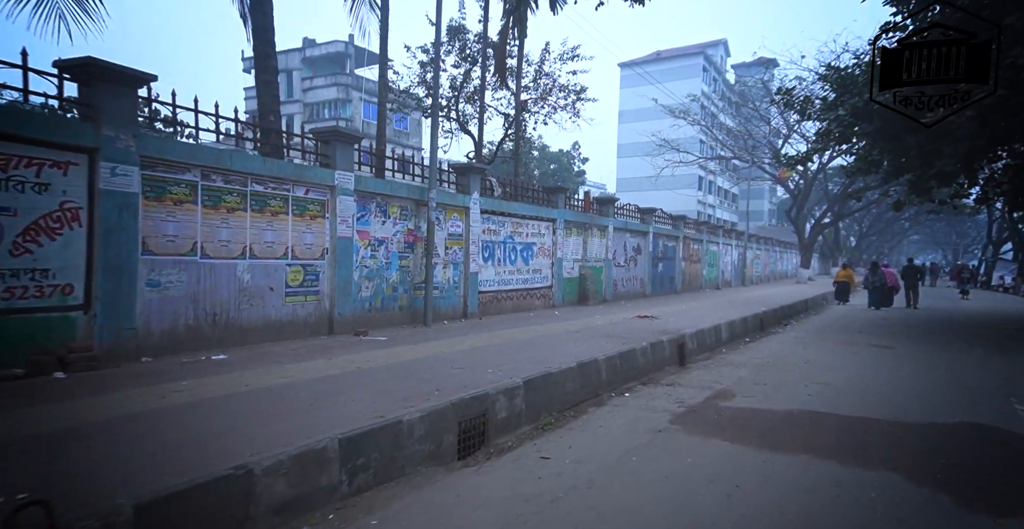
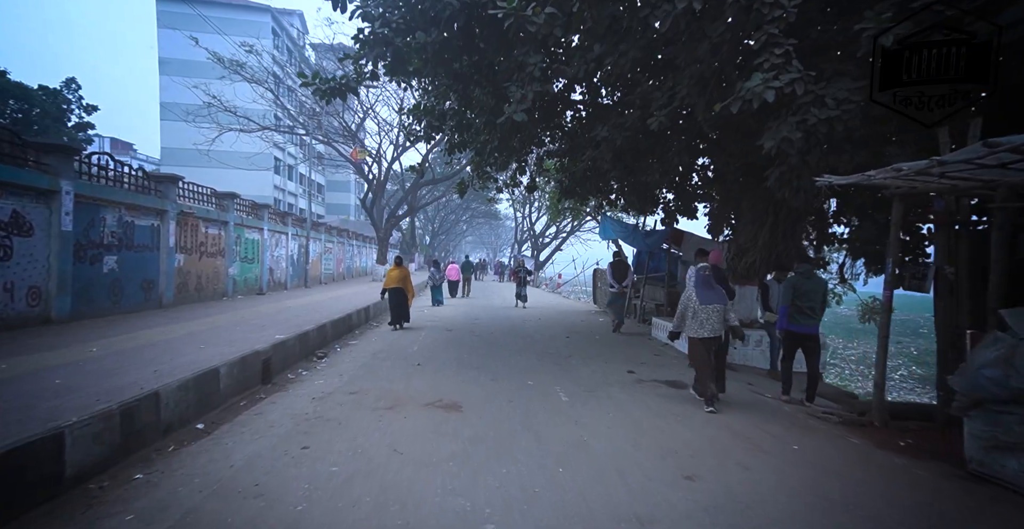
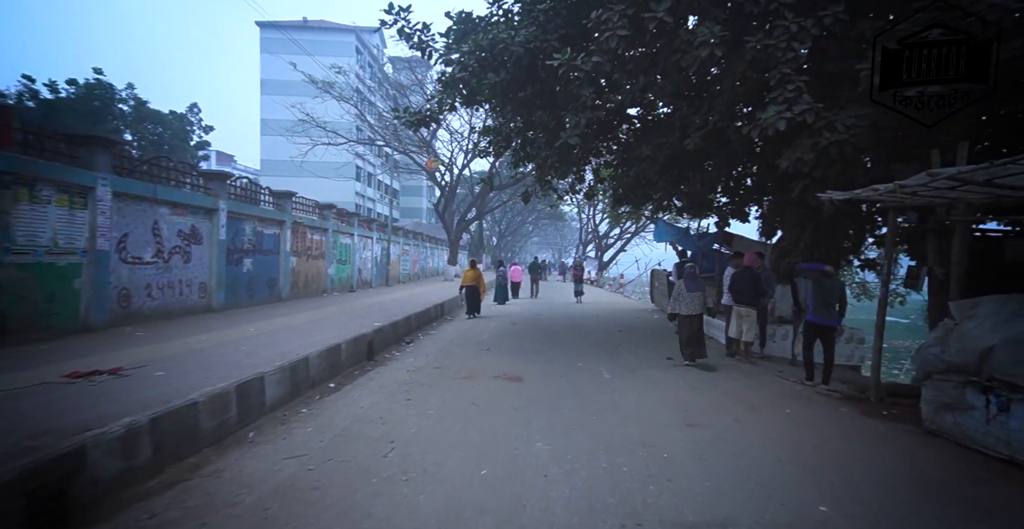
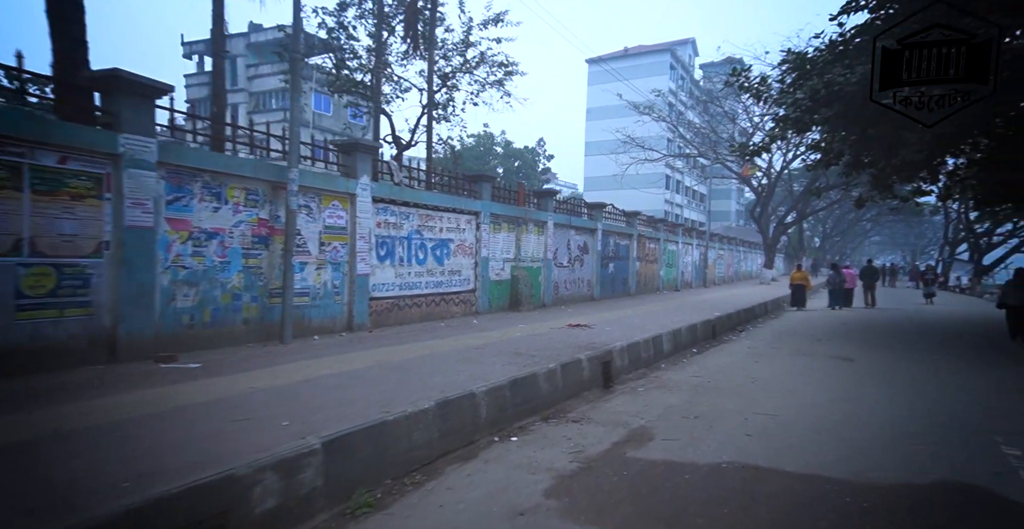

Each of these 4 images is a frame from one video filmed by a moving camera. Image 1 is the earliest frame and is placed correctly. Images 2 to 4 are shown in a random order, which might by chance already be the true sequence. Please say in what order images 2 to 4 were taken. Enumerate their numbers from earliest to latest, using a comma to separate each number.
4, 3, 2
